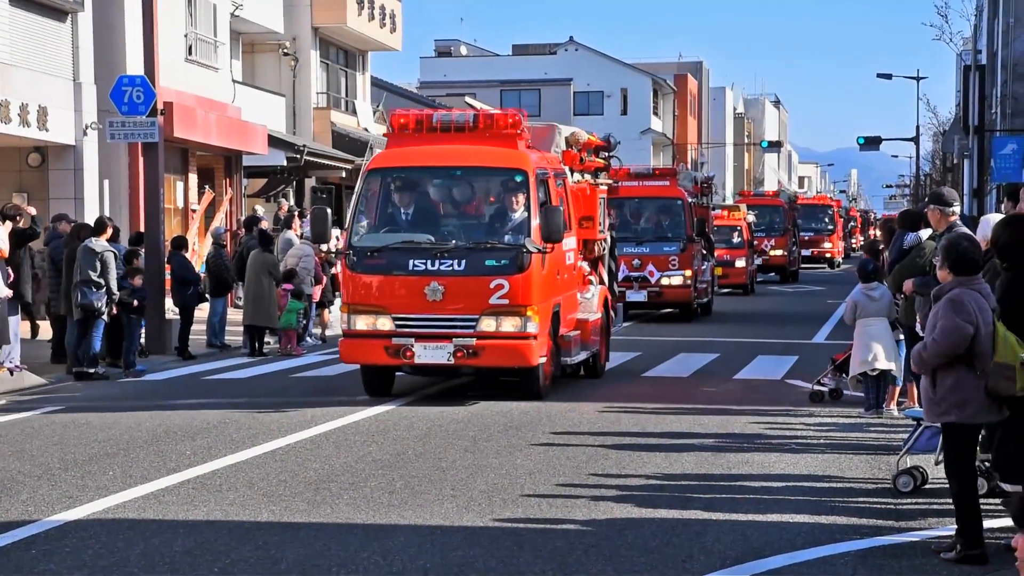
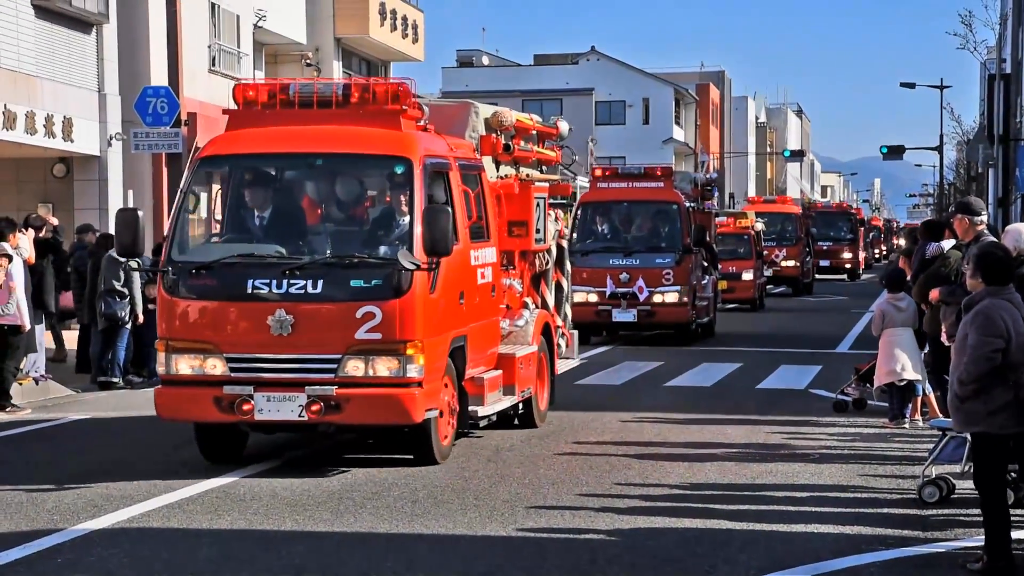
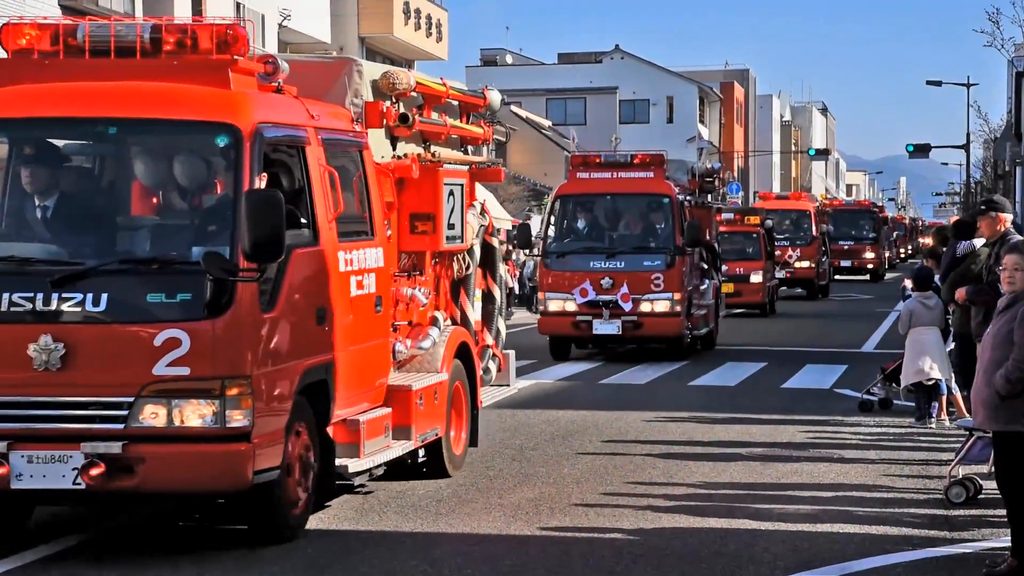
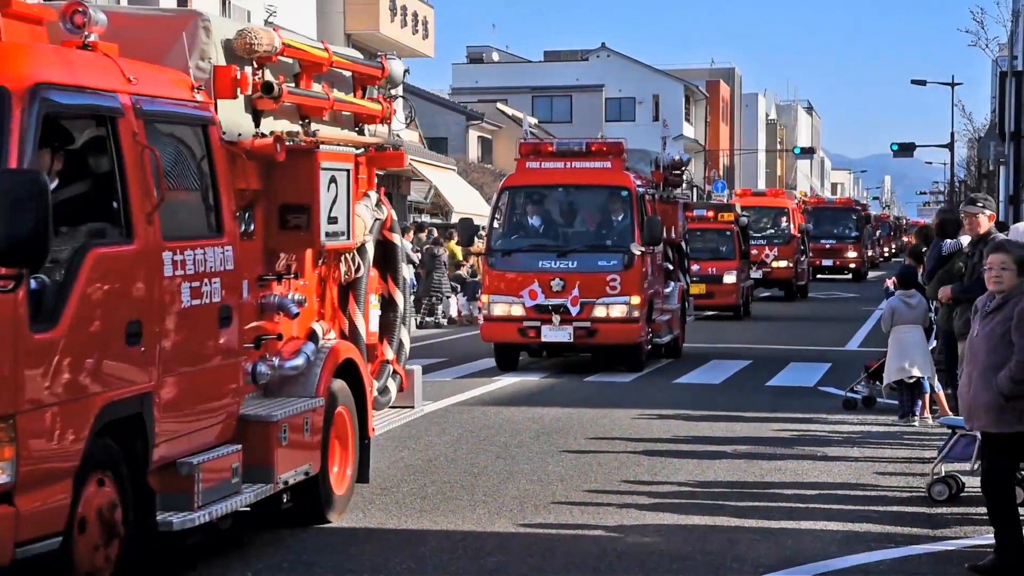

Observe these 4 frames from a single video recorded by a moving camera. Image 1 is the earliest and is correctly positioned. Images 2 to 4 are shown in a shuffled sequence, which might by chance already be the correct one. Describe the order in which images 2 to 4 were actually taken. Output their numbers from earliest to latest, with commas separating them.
2, 3, 4
